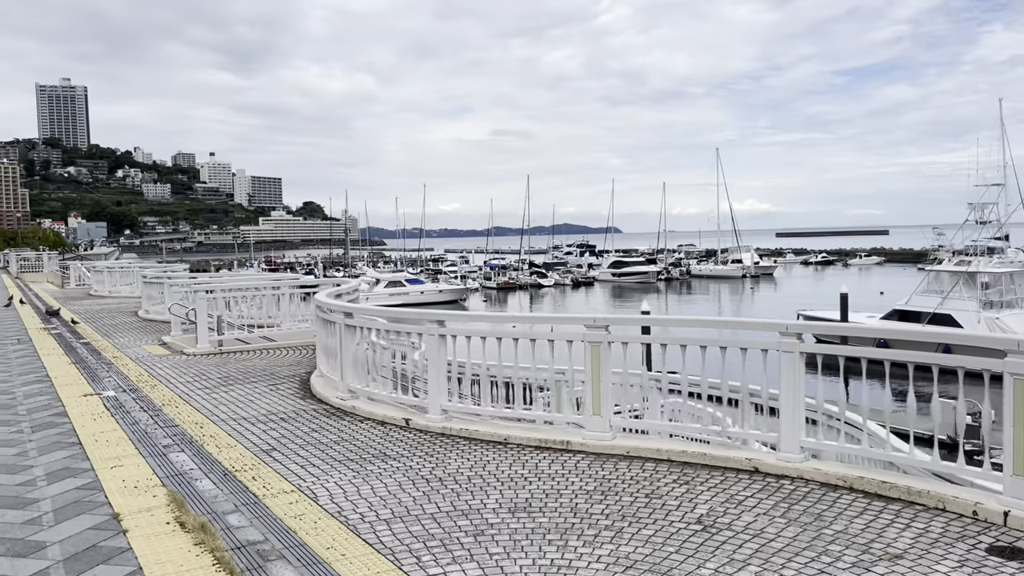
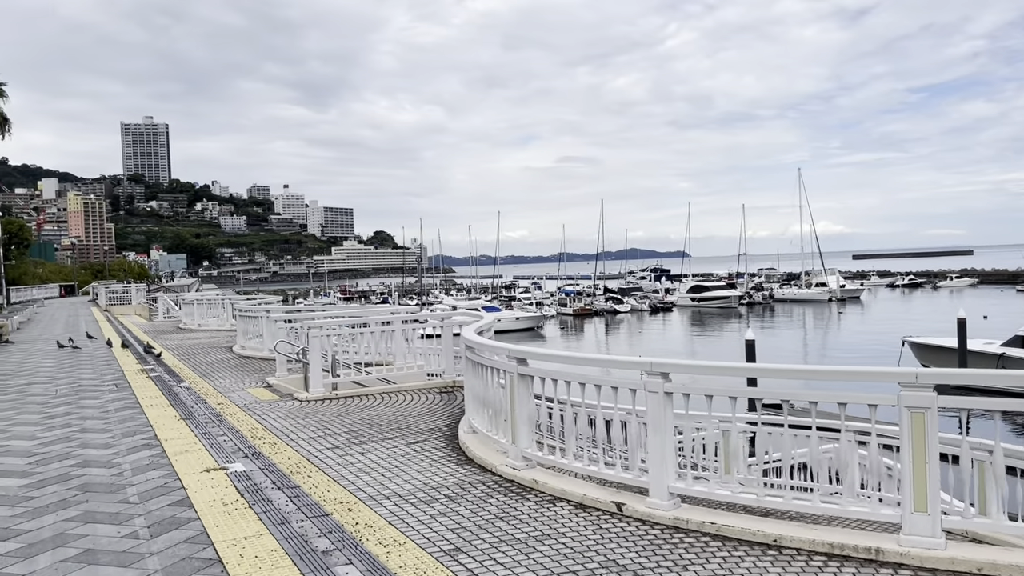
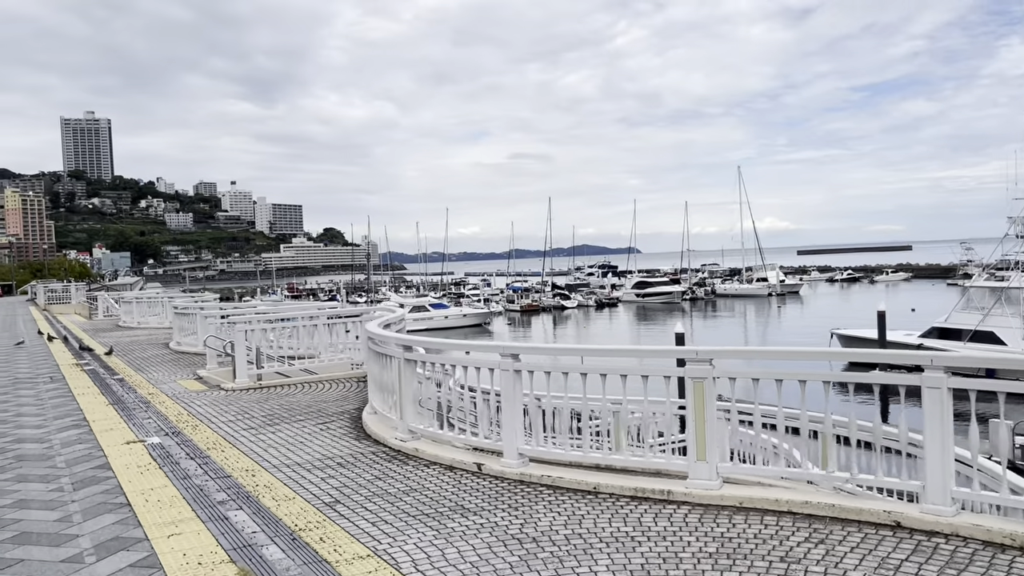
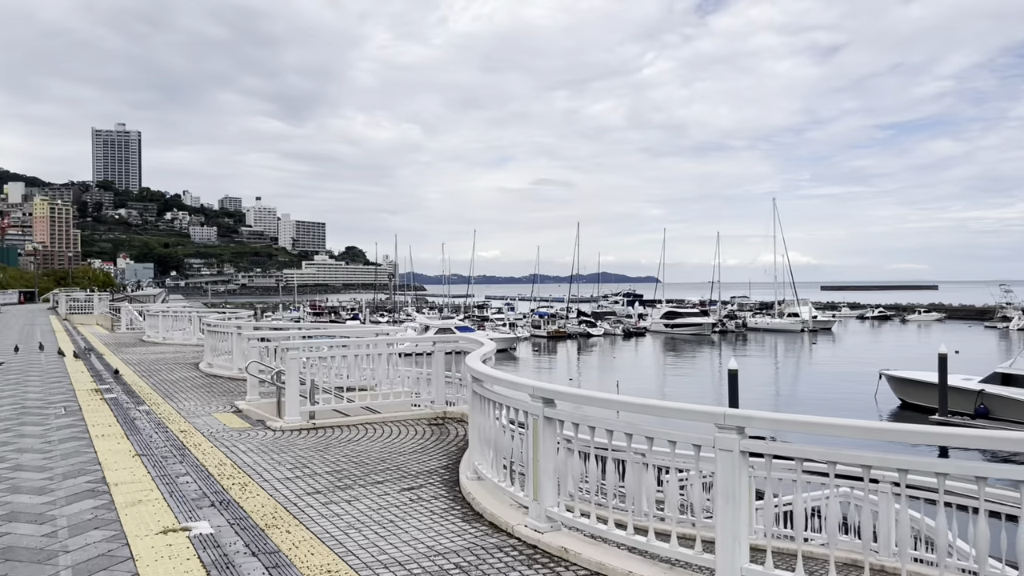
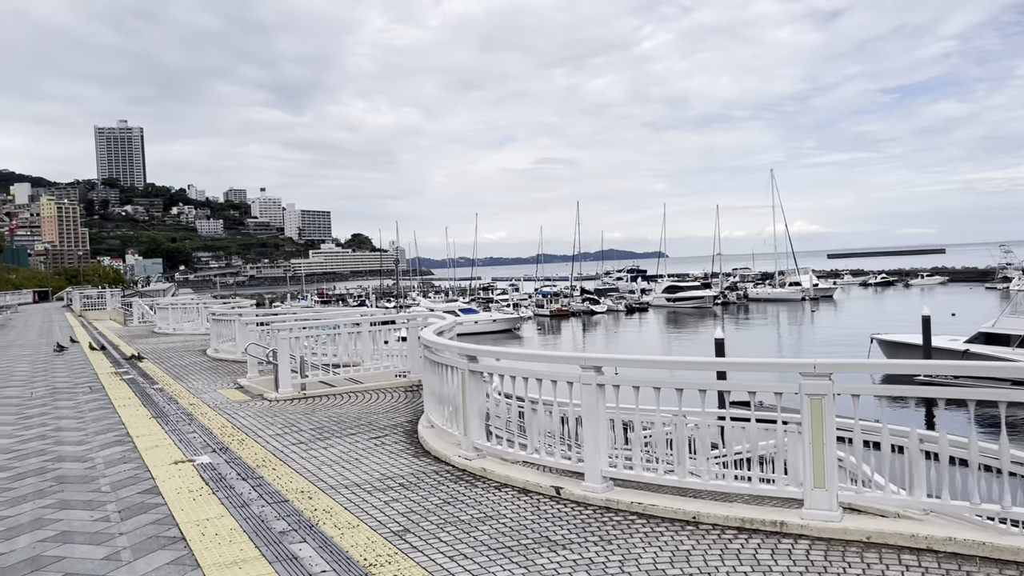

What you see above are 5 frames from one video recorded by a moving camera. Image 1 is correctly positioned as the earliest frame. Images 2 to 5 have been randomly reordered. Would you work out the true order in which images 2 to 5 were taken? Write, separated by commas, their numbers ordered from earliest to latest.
3, 5, 2, 4
